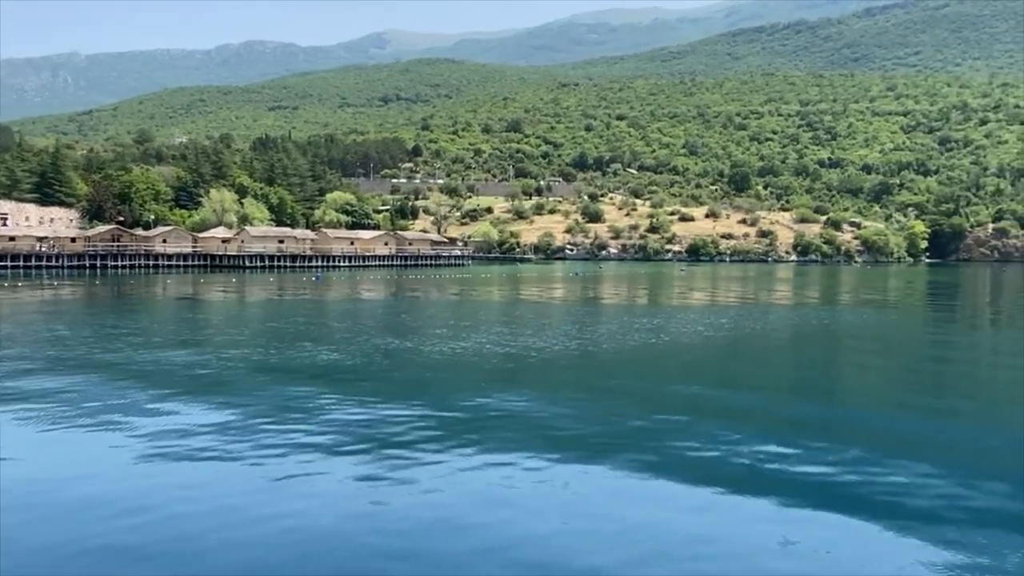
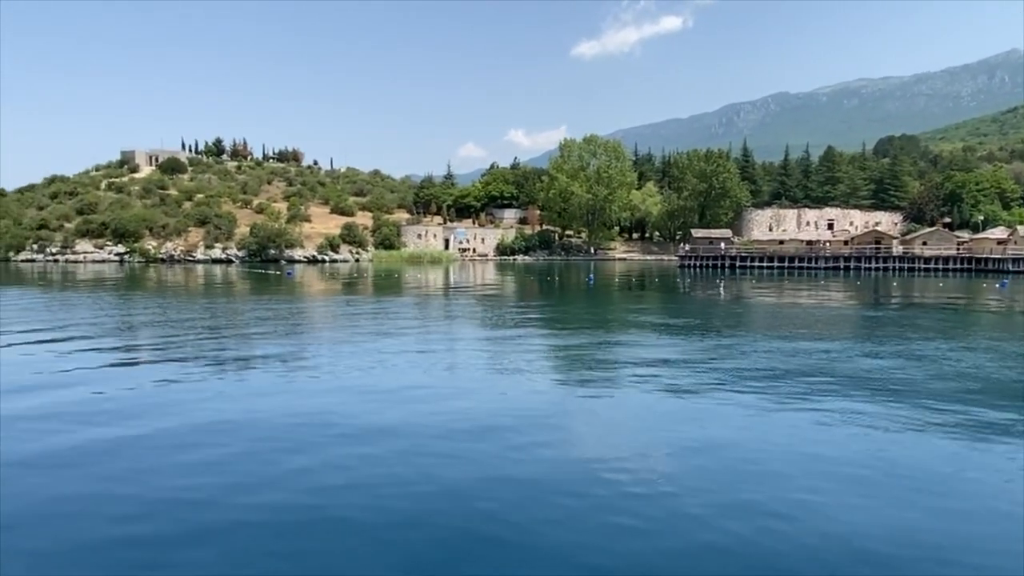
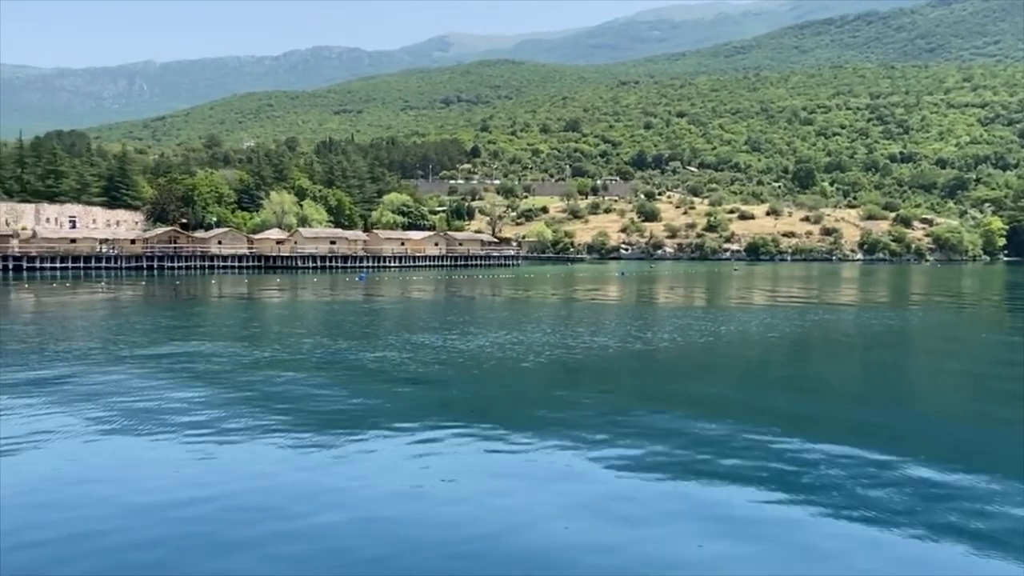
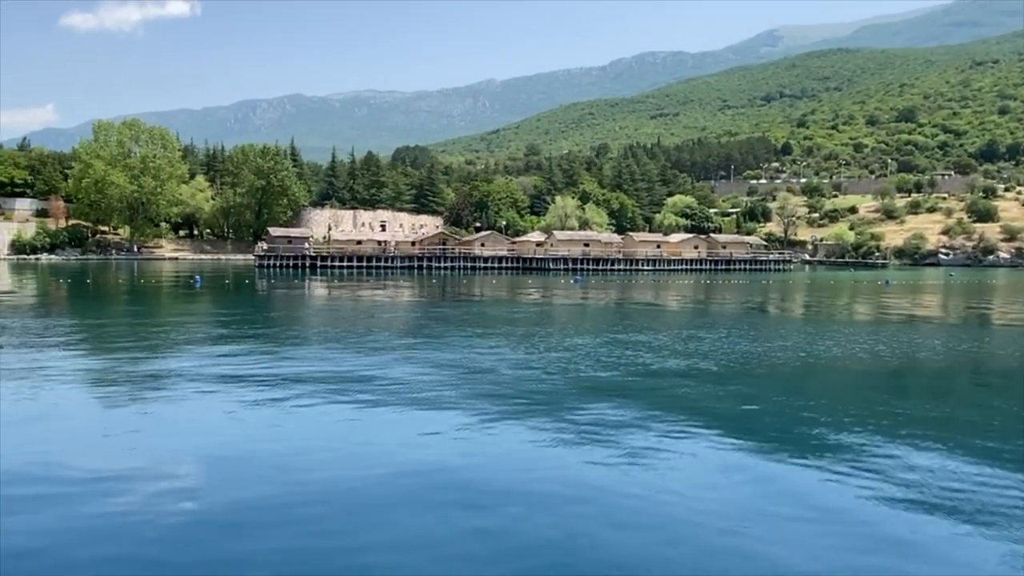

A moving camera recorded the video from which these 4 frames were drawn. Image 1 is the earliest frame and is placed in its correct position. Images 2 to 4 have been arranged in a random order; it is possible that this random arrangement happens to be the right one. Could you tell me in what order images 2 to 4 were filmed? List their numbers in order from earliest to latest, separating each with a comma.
3, 4, 2
